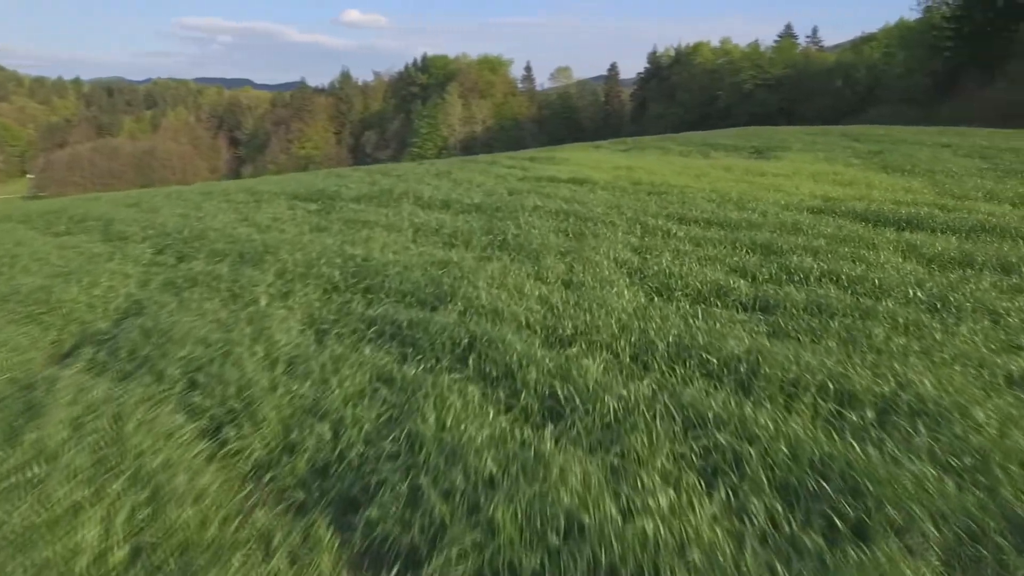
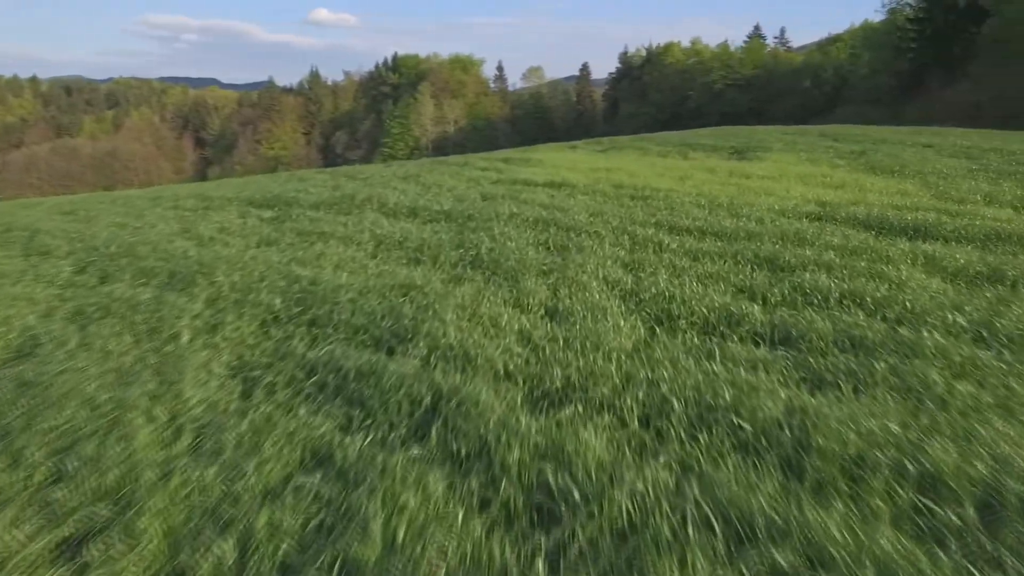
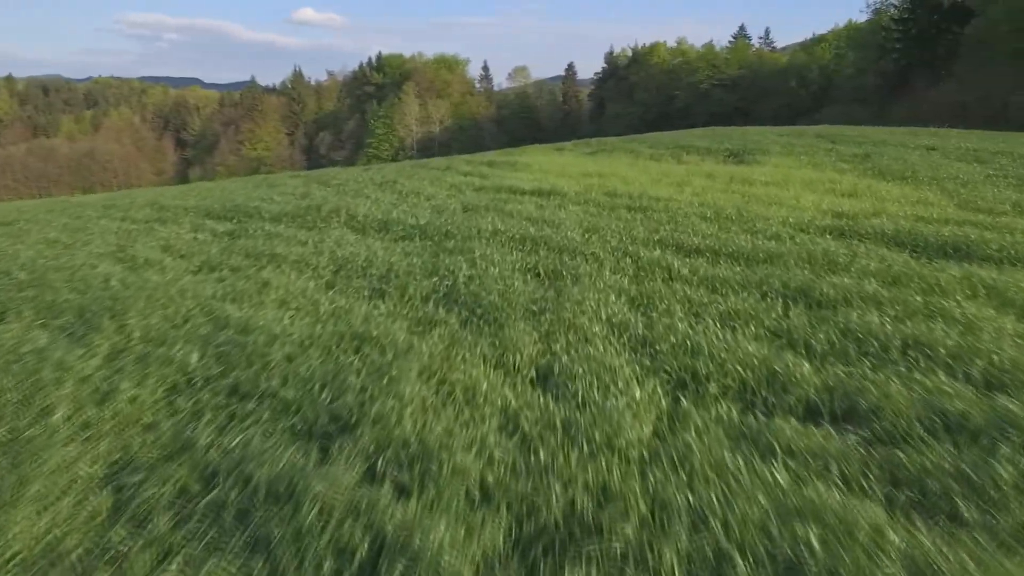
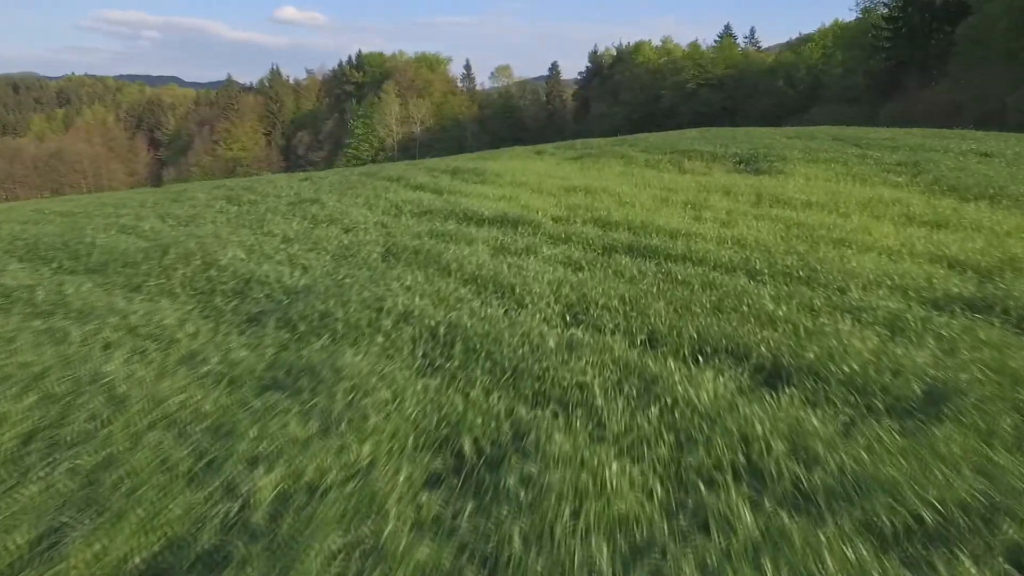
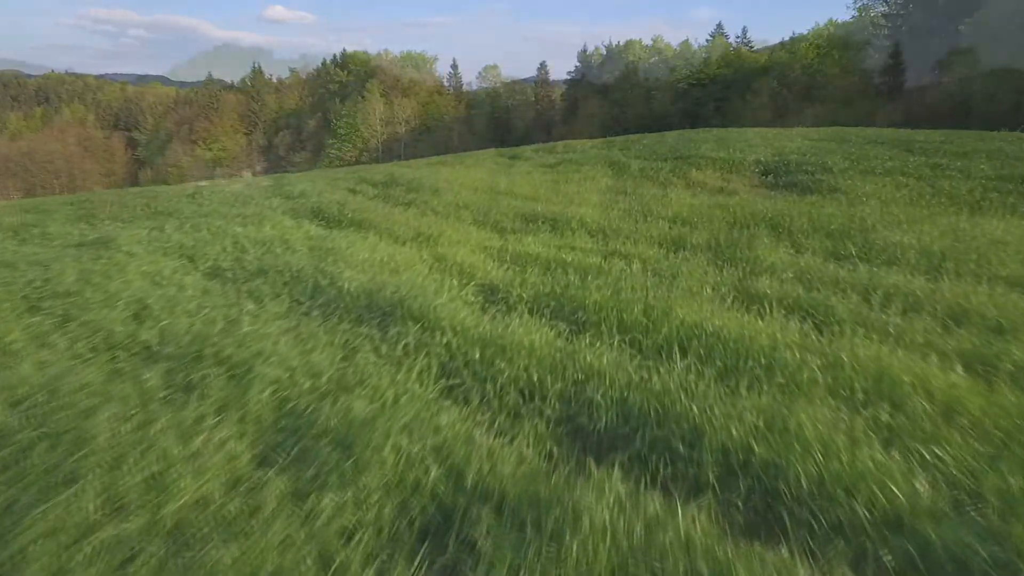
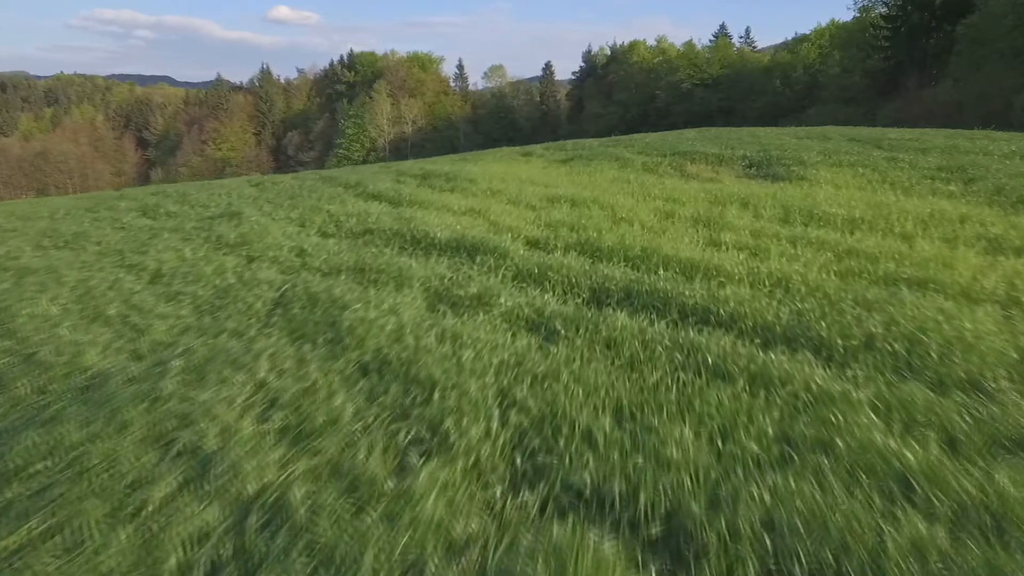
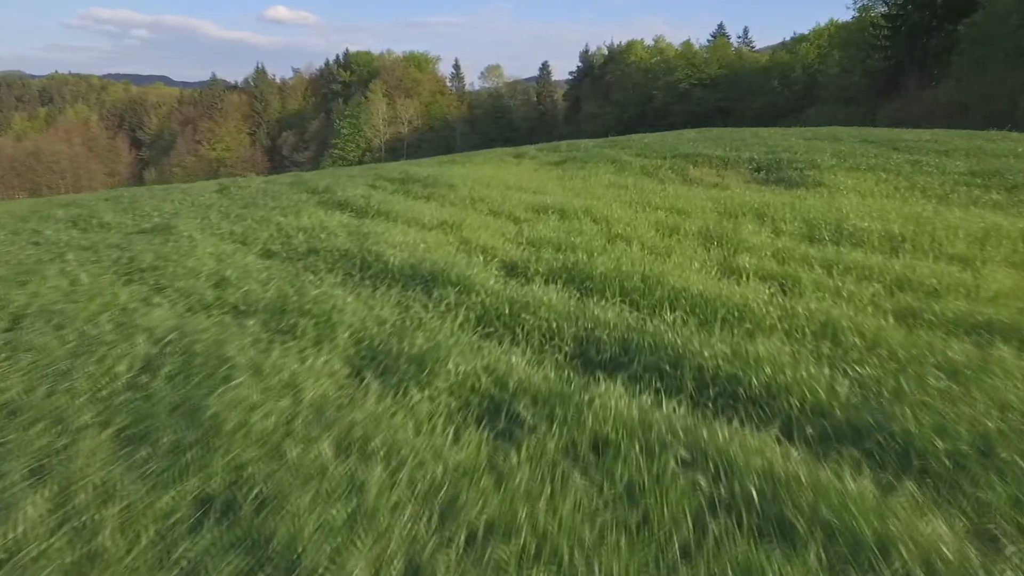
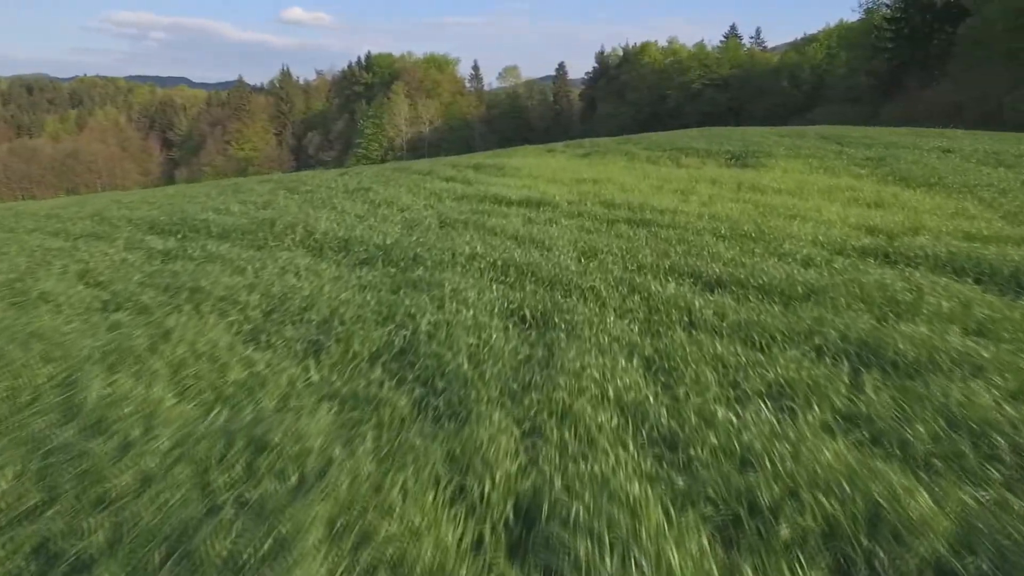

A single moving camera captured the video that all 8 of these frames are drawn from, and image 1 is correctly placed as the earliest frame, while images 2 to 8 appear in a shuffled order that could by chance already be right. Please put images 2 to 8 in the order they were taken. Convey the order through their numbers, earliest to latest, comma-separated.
2, 3, 8, 4, 6, 7, 5
